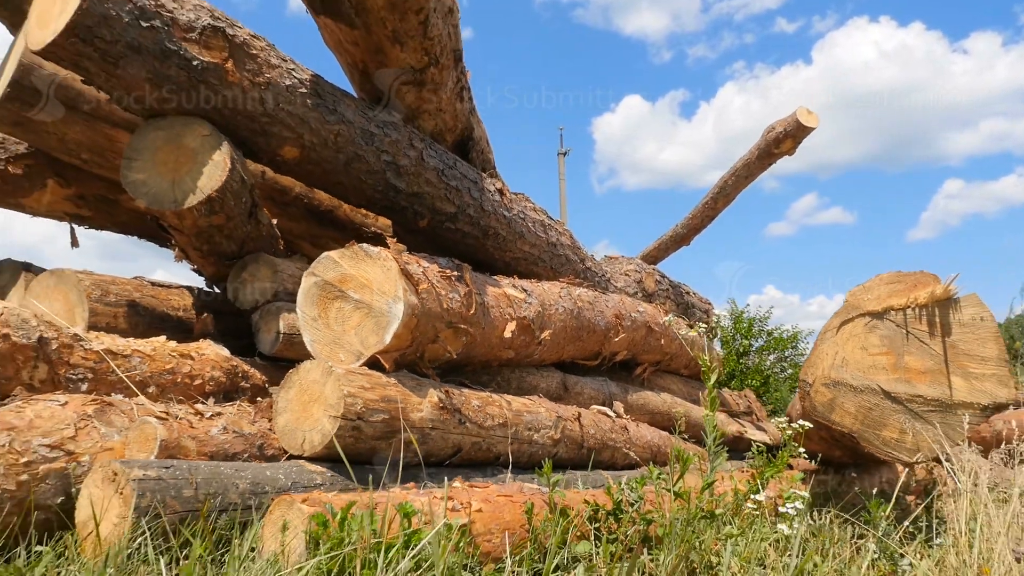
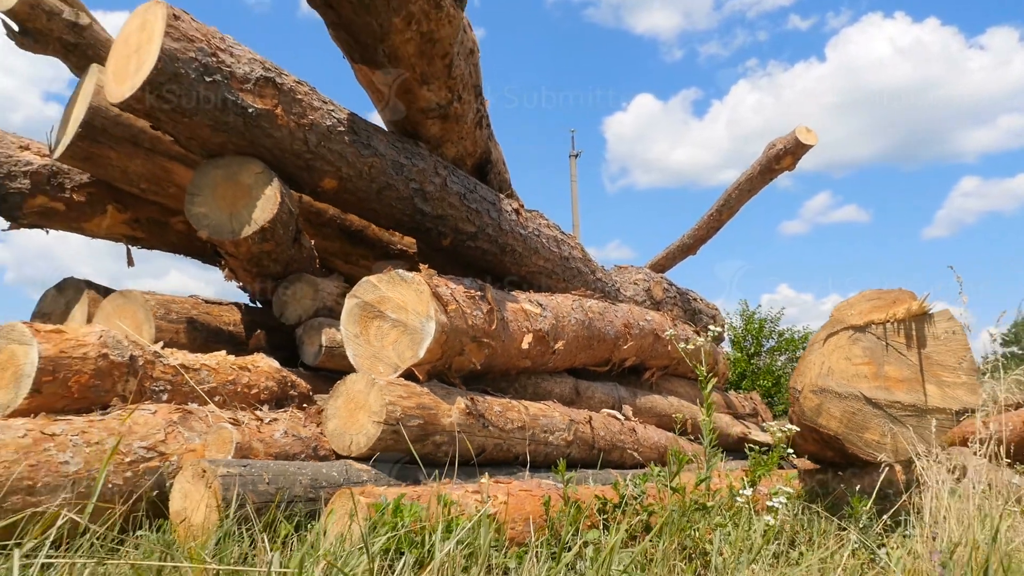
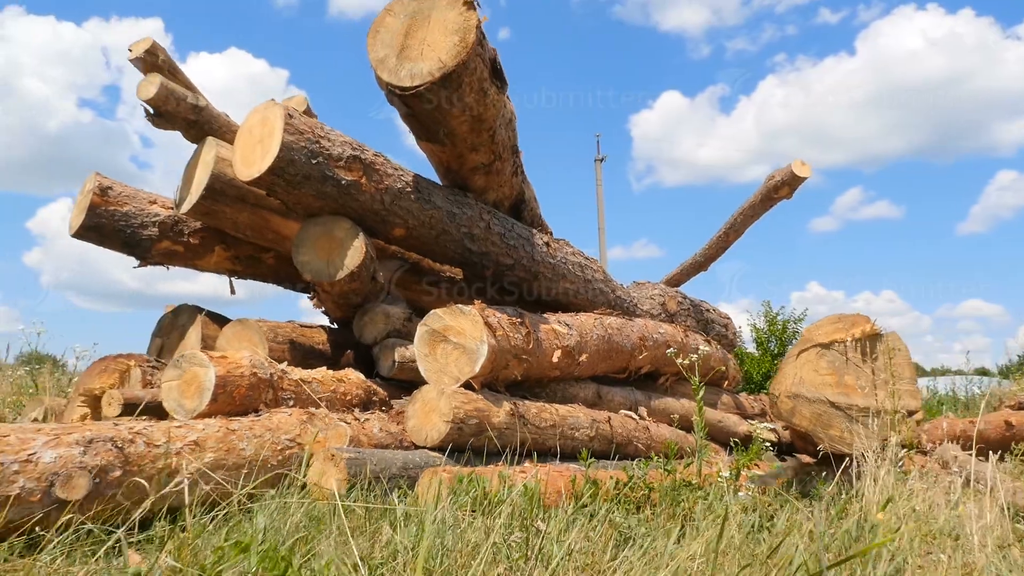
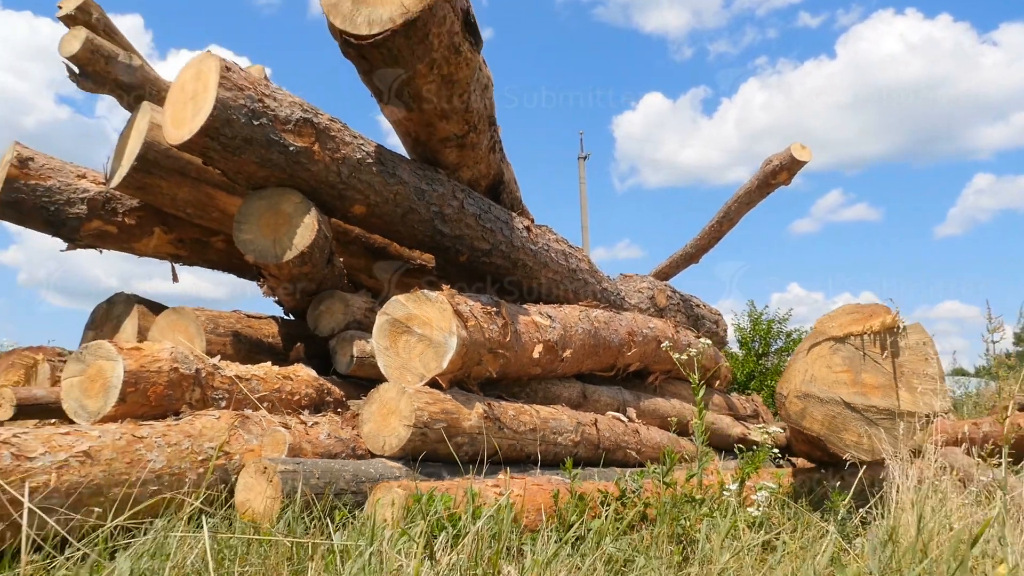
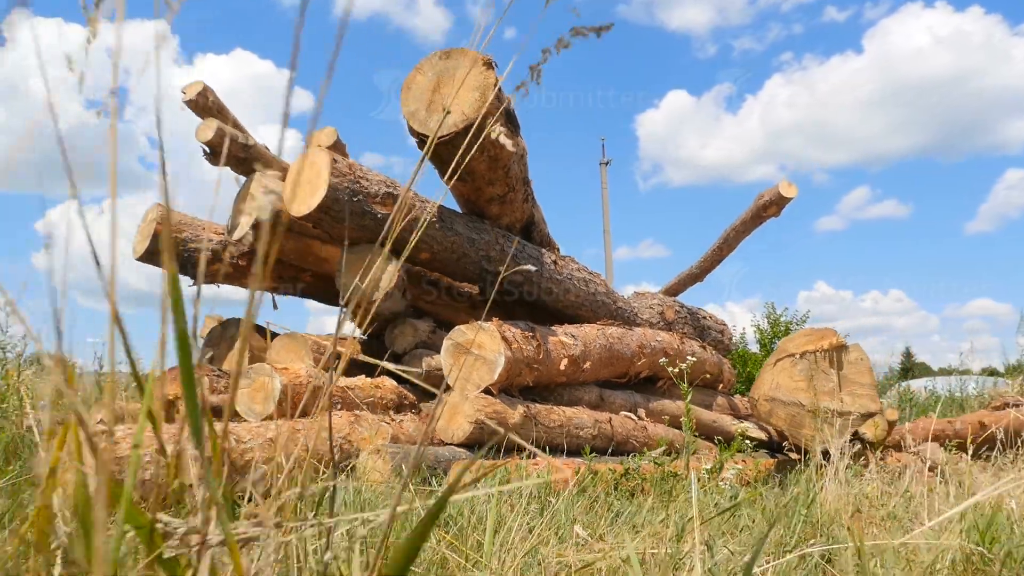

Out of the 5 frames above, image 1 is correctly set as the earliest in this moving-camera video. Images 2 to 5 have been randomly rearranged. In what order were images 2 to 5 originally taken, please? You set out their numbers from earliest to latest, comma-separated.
2, 4, 3, 5
